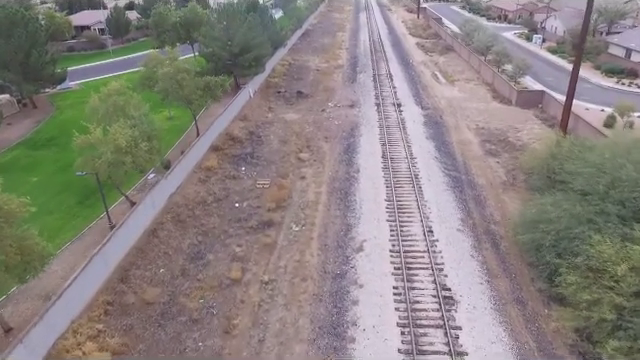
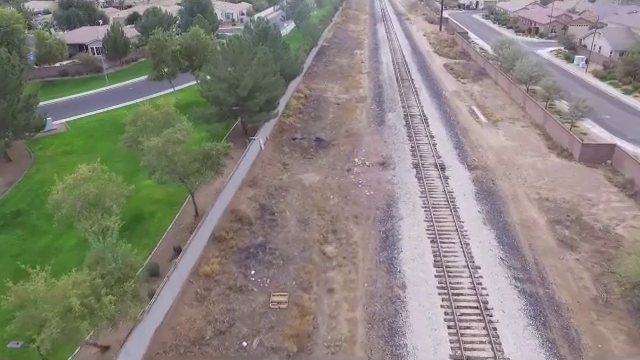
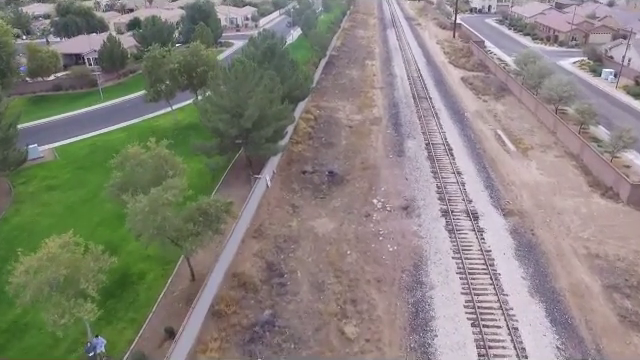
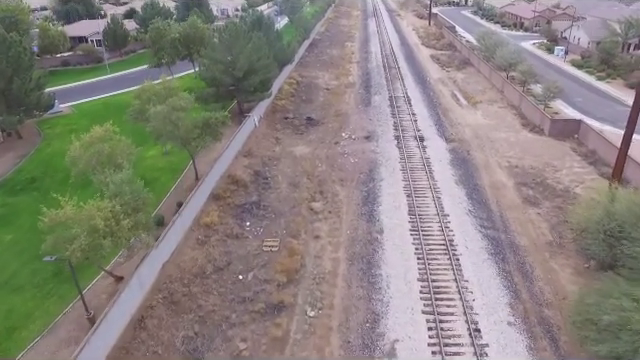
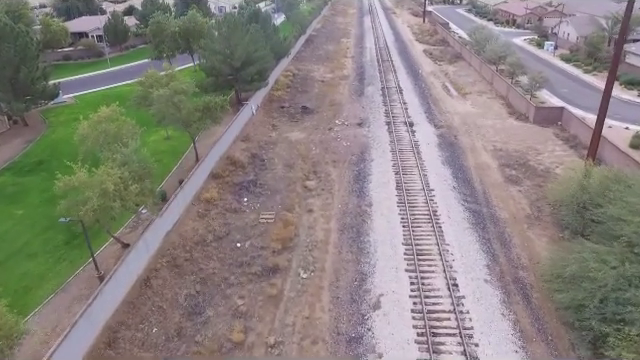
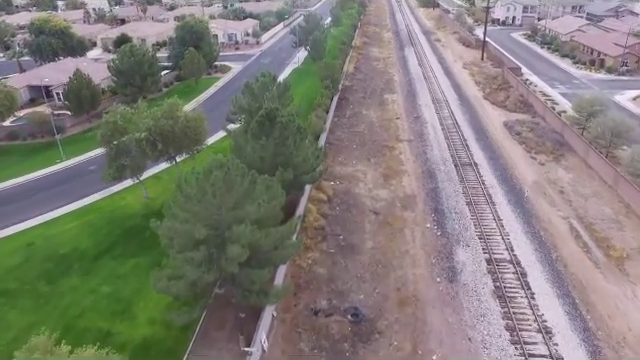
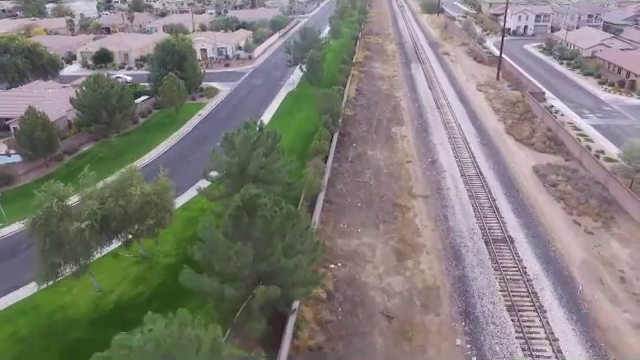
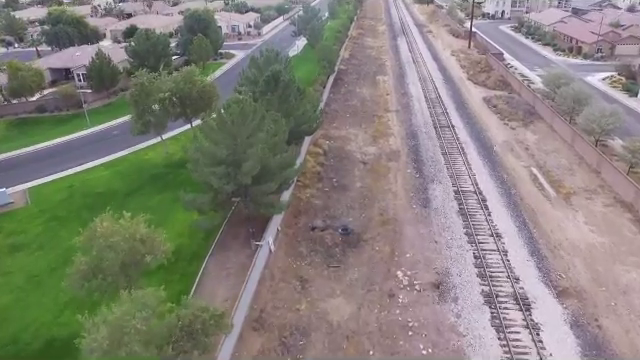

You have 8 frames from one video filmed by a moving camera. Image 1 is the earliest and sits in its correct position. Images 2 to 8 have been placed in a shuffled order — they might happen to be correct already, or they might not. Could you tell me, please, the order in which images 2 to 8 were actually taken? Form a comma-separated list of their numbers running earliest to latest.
5, 4, 2, 3, 8, 6, 7
